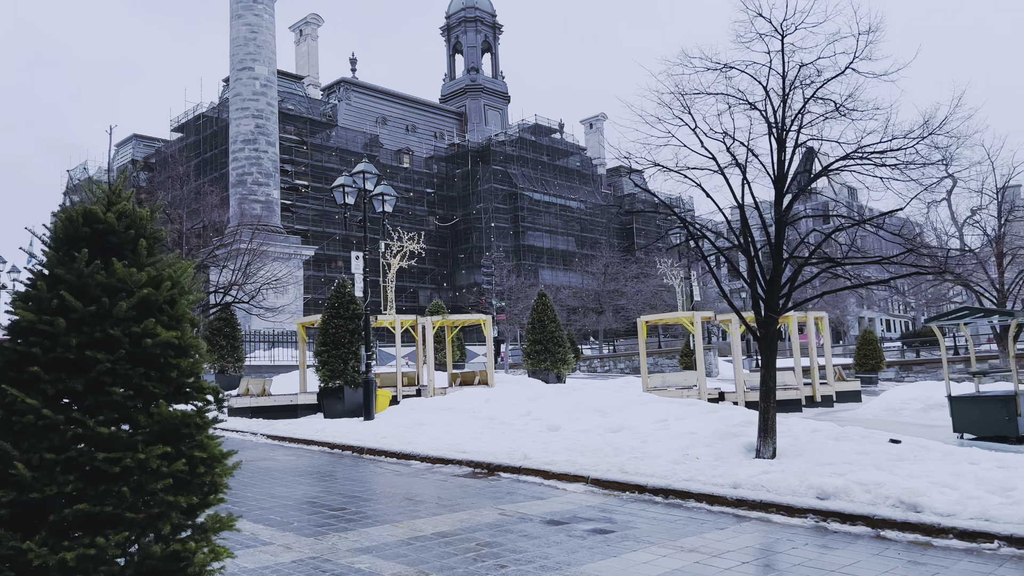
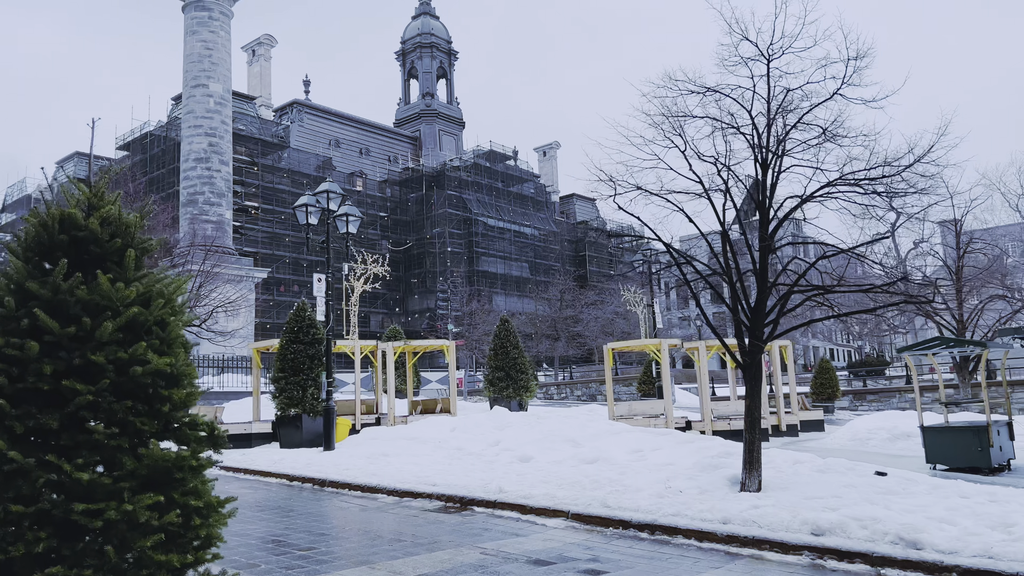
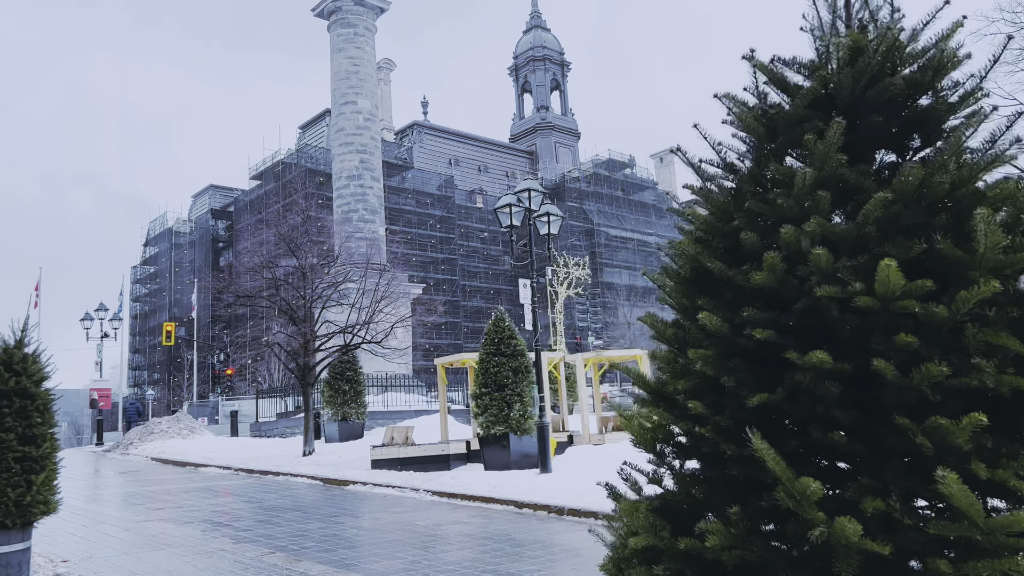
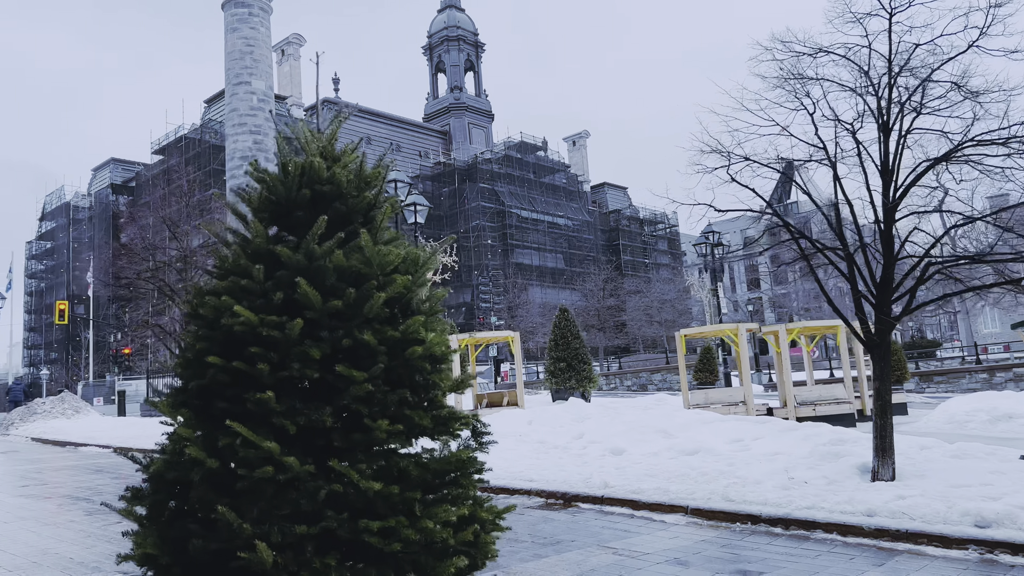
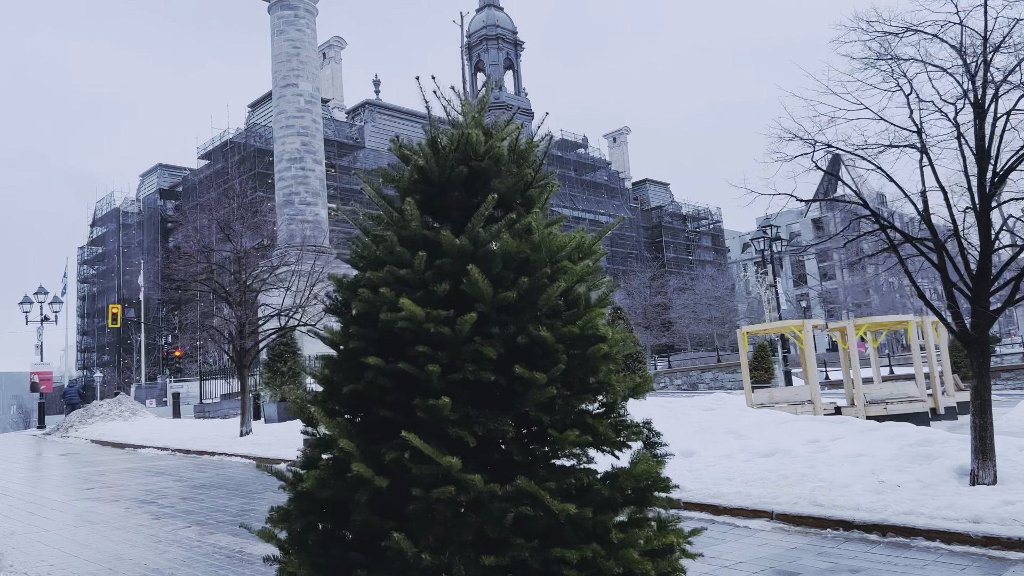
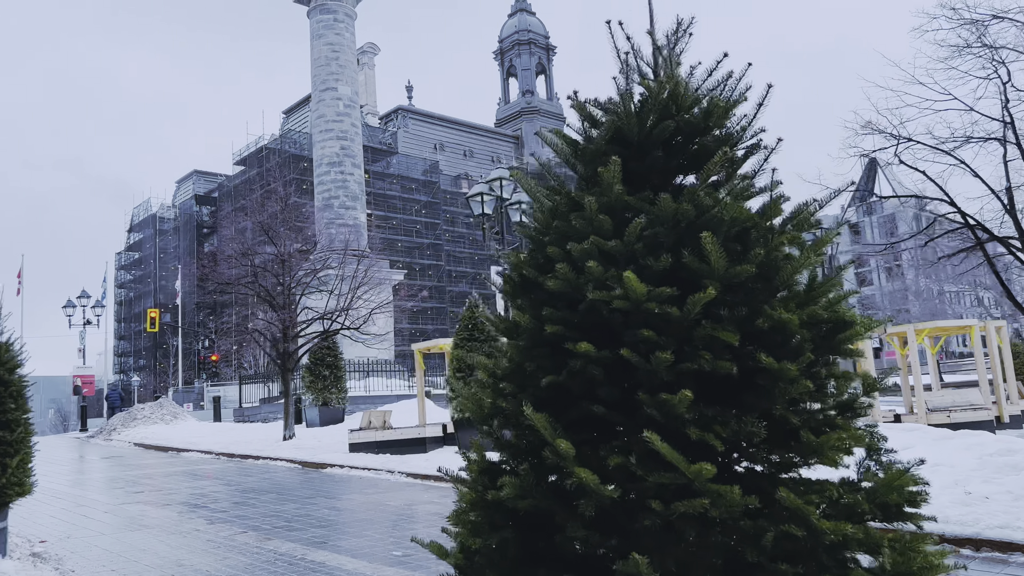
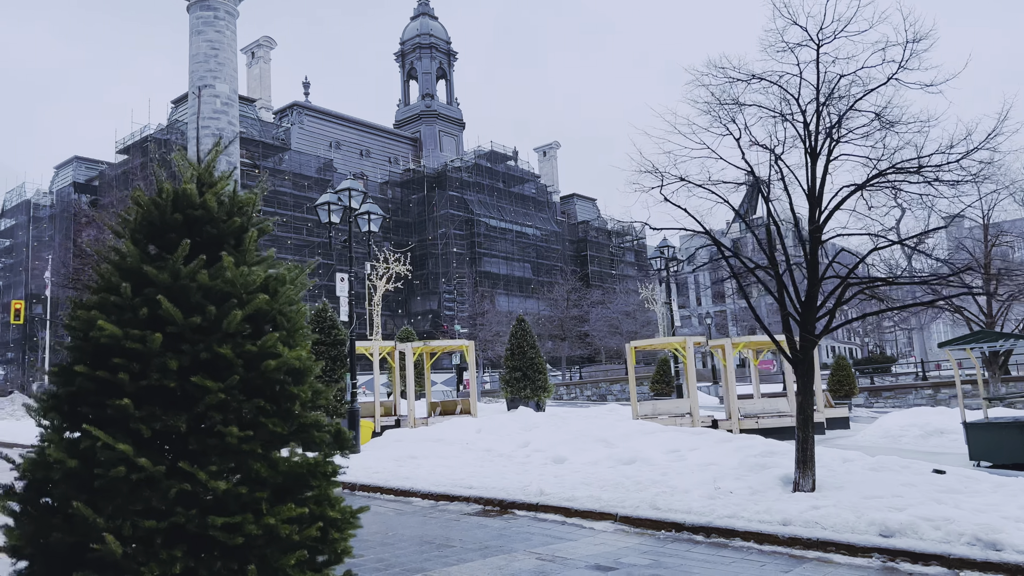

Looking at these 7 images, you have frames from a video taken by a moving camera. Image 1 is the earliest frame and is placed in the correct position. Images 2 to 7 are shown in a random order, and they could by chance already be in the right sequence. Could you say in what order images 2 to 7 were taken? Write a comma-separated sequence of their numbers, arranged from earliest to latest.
2, 7, 4, 5, 6, 3
